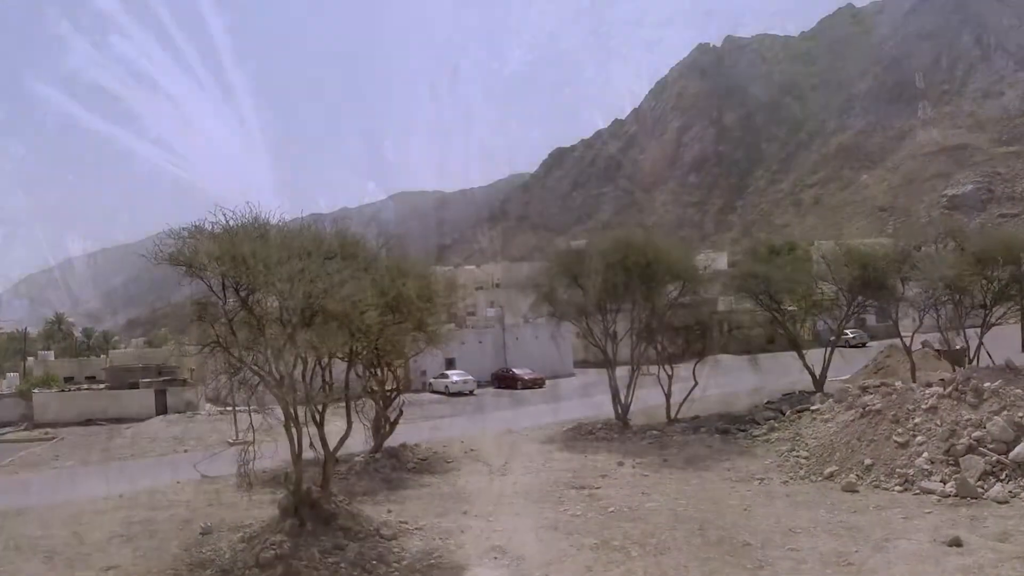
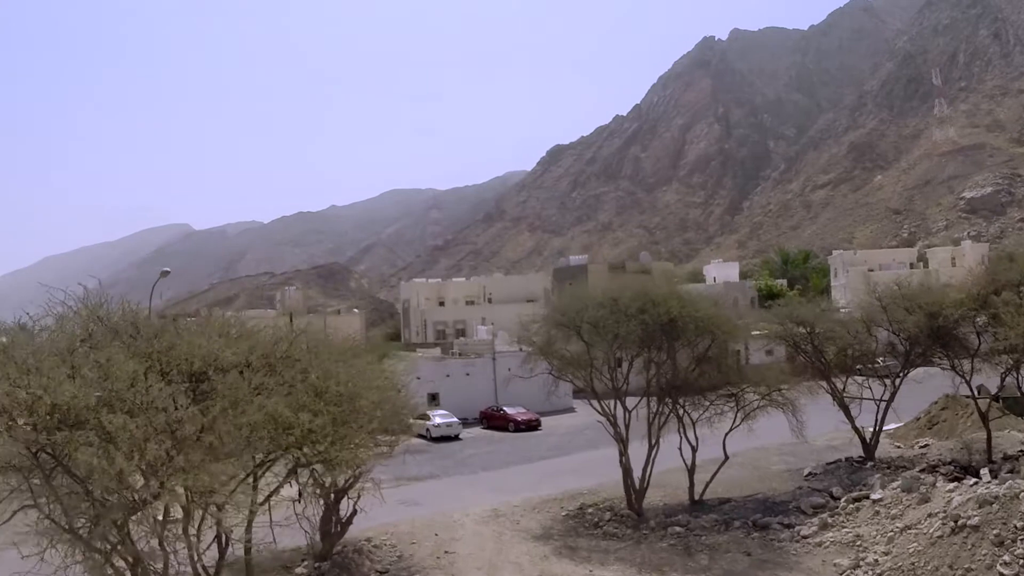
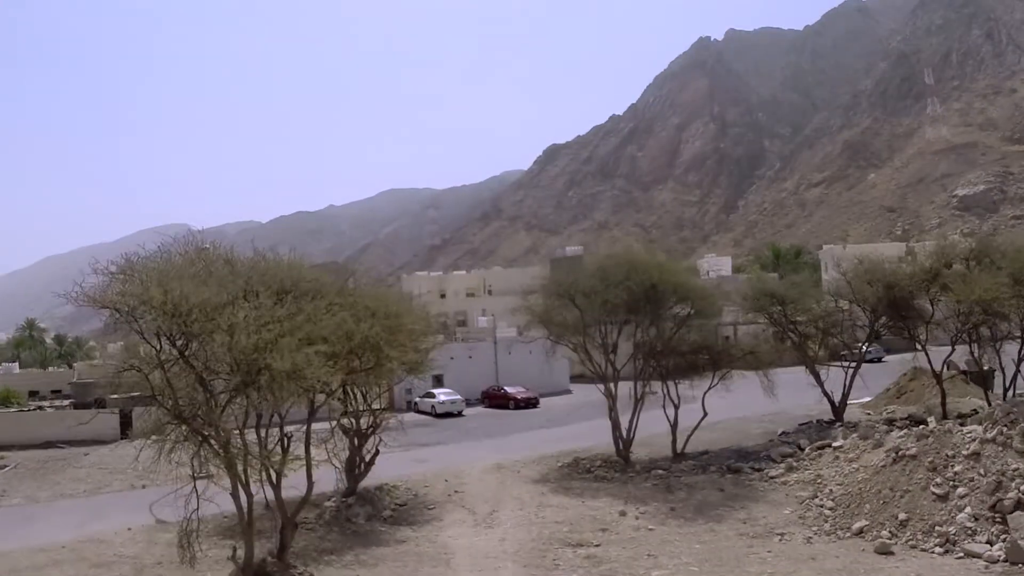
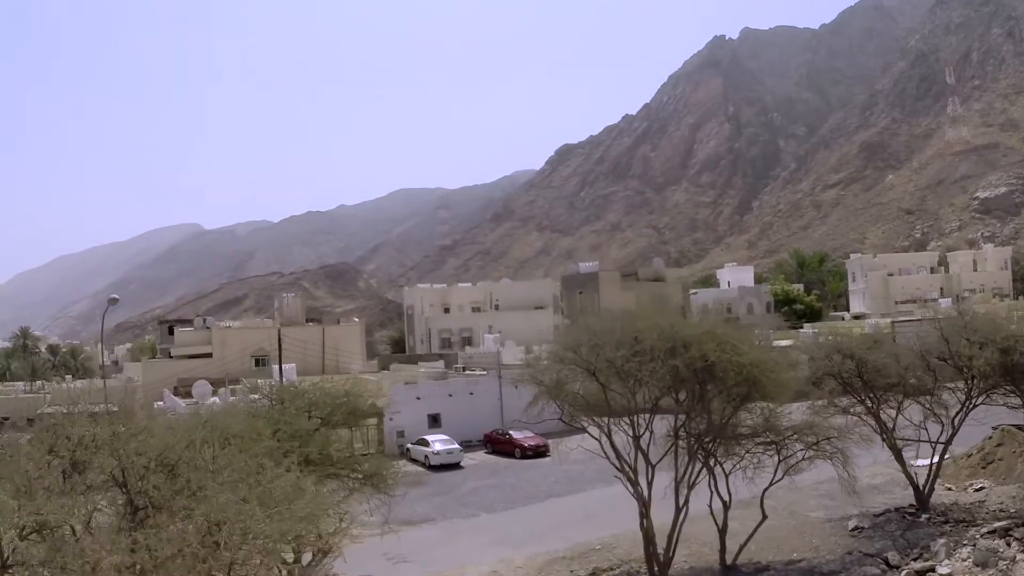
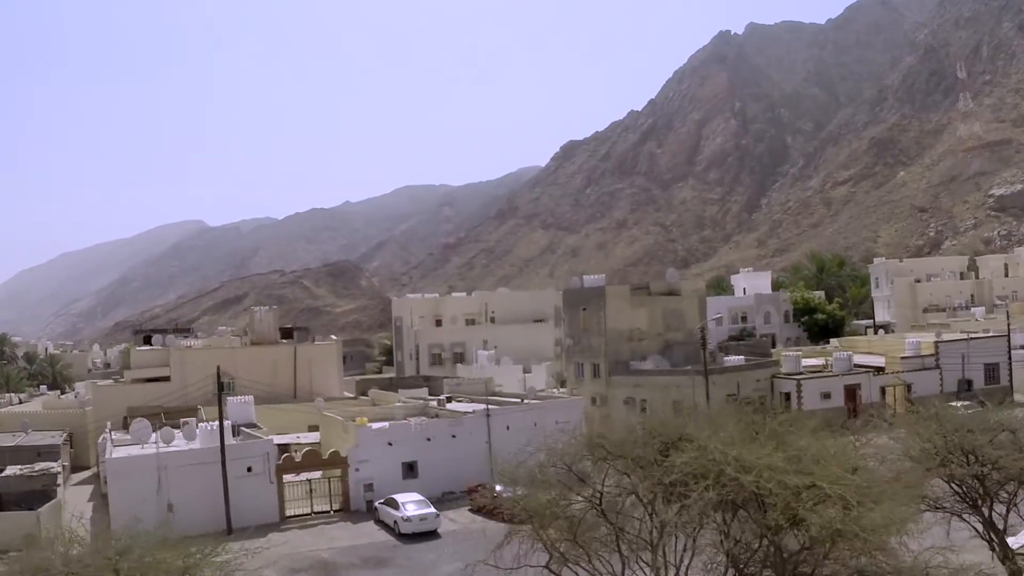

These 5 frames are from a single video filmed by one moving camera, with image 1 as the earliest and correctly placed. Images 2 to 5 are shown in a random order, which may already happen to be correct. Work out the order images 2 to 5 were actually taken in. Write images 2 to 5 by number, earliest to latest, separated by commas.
3, 2, 4, 5
